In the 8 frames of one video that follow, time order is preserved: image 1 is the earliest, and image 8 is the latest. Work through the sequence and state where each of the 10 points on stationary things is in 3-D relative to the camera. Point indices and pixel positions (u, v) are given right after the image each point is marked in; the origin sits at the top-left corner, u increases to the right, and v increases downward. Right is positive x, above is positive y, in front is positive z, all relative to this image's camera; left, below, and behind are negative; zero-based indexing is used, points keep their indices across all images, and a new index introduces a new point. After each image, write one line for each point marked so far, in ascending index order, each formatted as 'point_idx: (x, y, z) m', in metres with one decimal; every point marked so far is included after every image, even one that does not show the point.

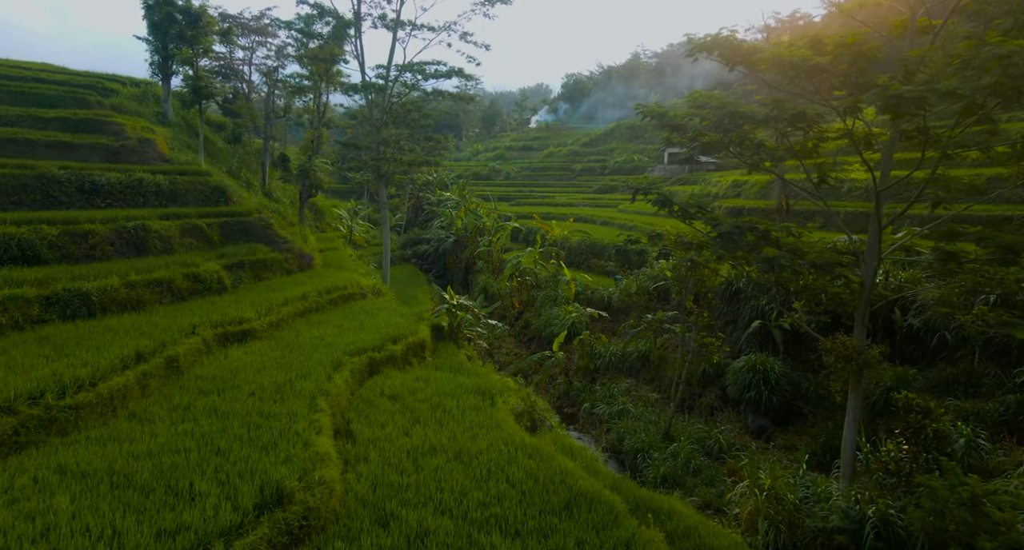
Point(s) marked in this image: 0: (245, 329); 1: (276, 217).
0: (-3.2, -0.7, +8.2) m
1: (-5.0, +1.2, +14.6) m
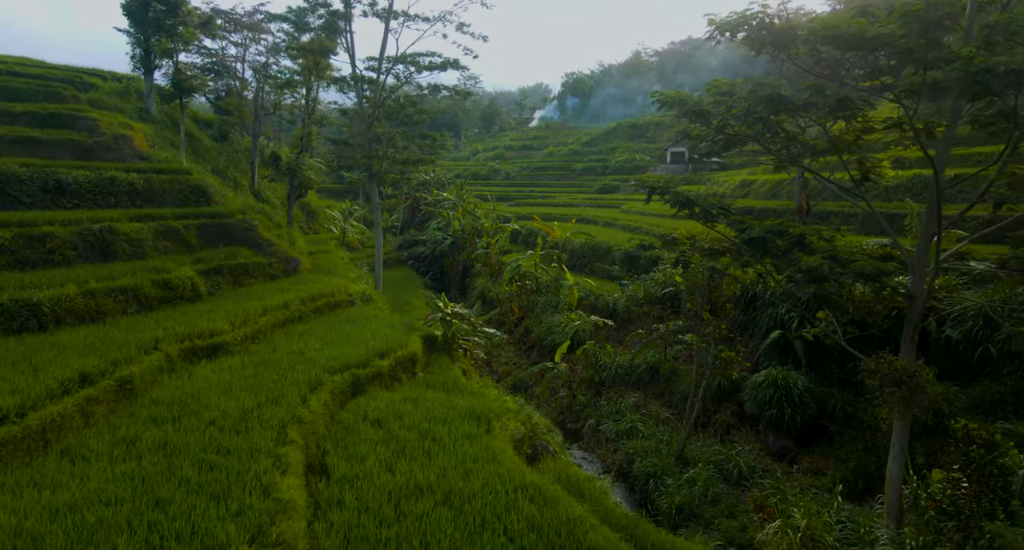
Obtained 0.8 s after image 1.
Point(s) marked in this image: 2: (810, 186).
0: (-3.2, -0.7, +7.4) m
1: (-5.0, +1.1, +13.8) m
2: (+4.4, +1.3, +10.0) m
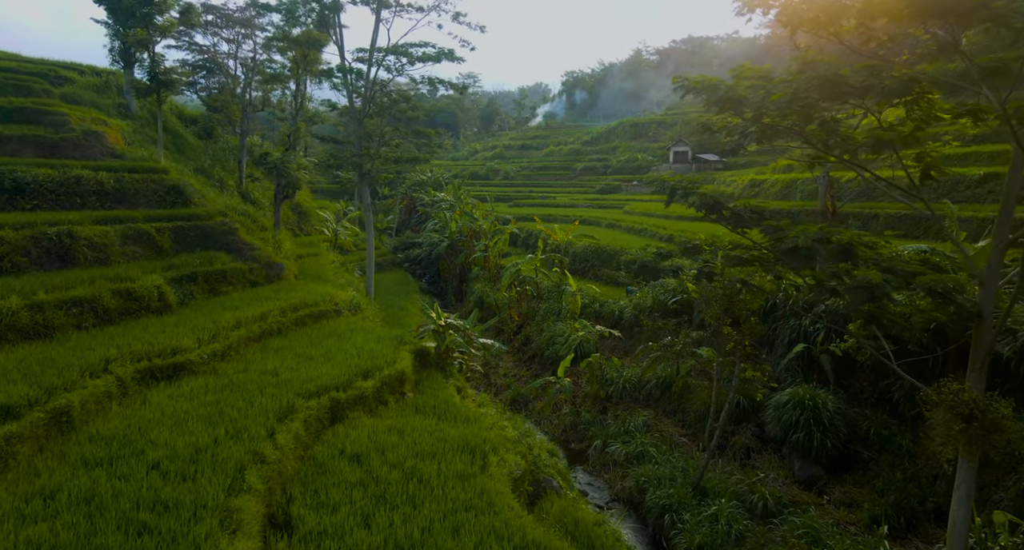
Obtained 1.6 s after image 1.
0: (-3.2, -0.8, +6.6) m
1: (-5.0, +1.0, +13.0) m
2: (+4.3, +1.2, +9.2) m
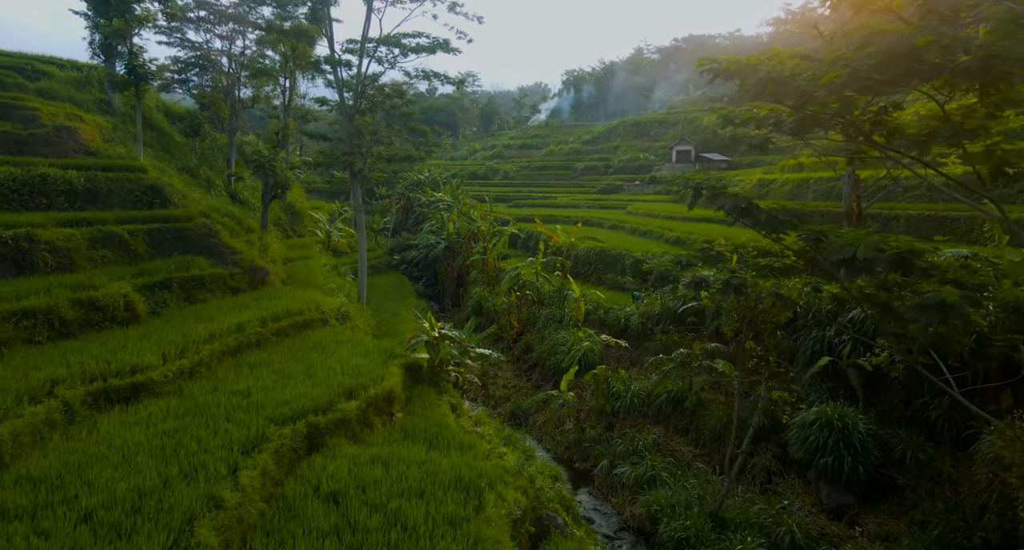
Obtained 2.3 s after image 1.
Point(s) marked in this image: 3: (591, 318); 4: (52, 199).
0: (-3.2, -0.9, +5.9) m
1: (-5.0, +1.0, +12.3) m
2: (+4.3, +1.1, +8.5) m
3: (+1.4, -0.7, +11.8) m
4: (-6.4, +1.1, +9.5) m
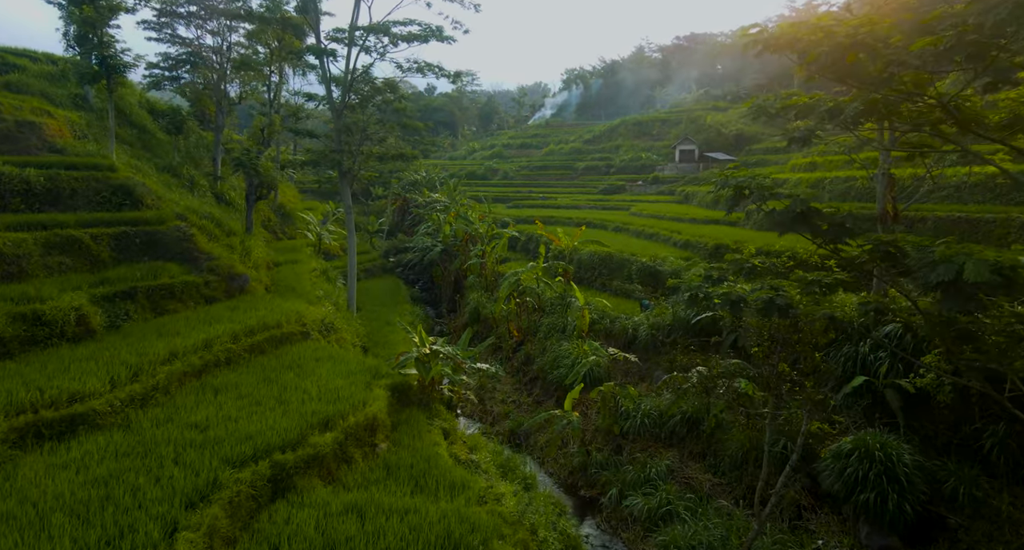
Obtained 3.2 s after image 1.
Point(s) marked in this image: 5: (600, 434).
0: (-3.2, -1.0, +5.0) m
1: (-5.1, +0.8, +11.5) m
2: (+4.3, +1.0, +7.7) m
3: (+1.3, -0.8, +11.0) m
4: (-6.4, +1.0, +8.7) m
5: (+1.1, -2.0, +8.8) m
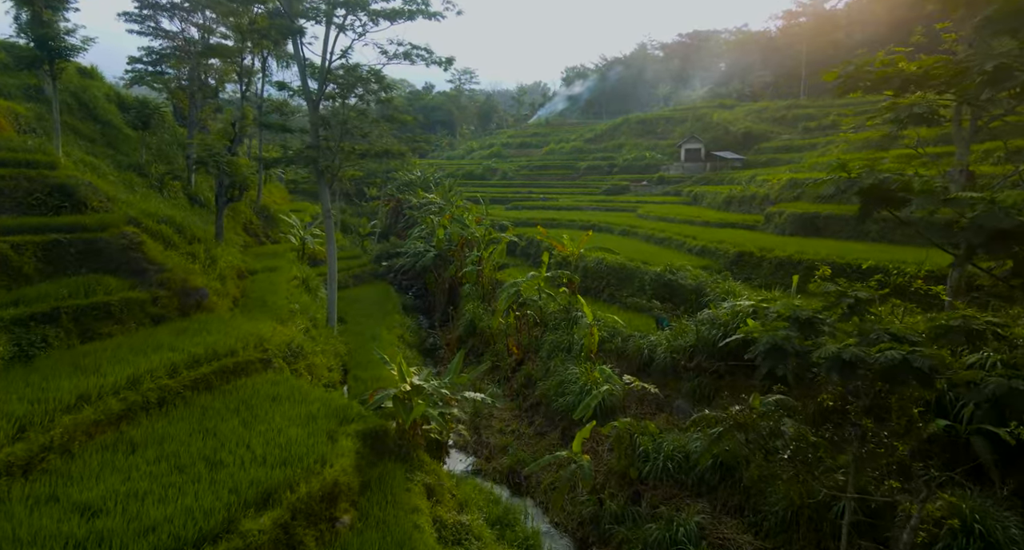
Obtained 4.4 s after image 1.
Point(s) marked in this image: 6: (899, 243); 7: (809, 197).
0: (-3.2, -1.2, +3.7) m
1: (-5.1, +0.7, +10.1) m
2: (+4.3, +0.8, +6.4) m
3: (+1.3, -1.0, +9.6) m
4: (-6.4, +0.8, +7.3) m
5: (+1.1, -2.2, +7.4) m
6: (+6.4, +0.5, +11.3) m
7: (+6.2, +1.7, +14.2) m
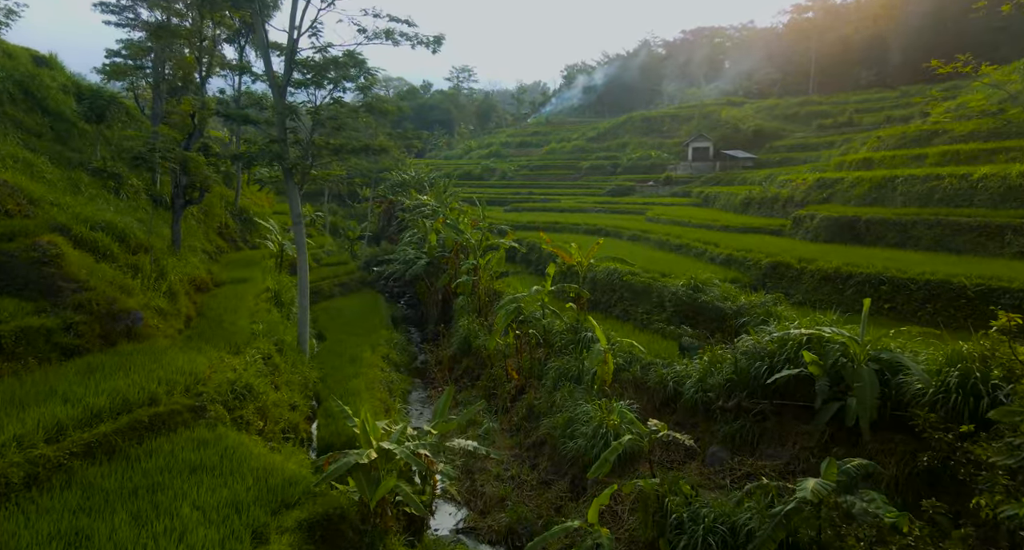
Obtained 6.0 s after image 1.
0: (-3.2, -1.4, +2.2) m
1: (-5.1, +0.5, +8.6) m
2: (+4.3, +0.6, +4.8) m
3: (+1.3, -1.2, +8.1) m
4: (-6.4, +0.6, +5.8) m
5: (+1.1, -2.4, +5.9) m
6: (+6.4, +0.3, +9.8) m
7: (+6.2, +1.5, +12.7) m
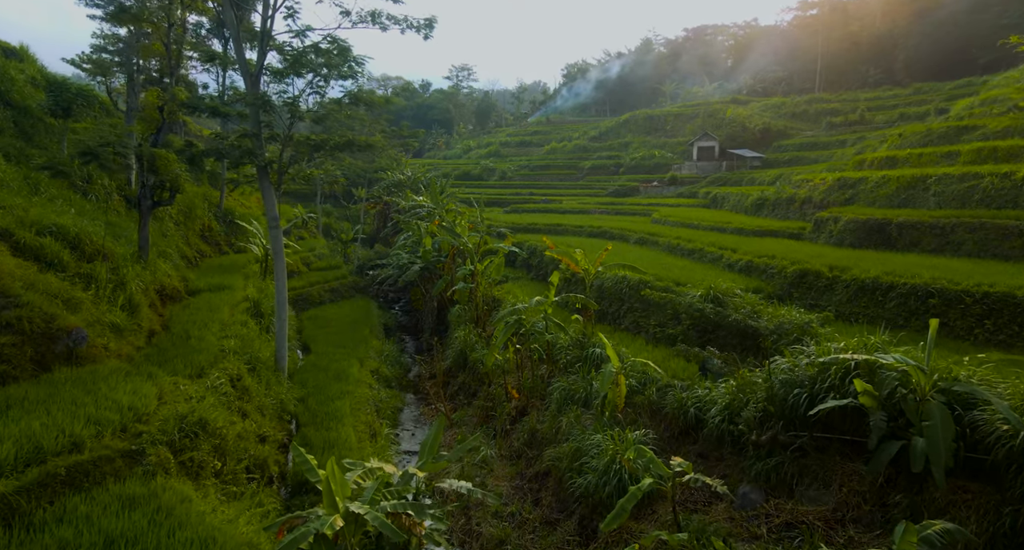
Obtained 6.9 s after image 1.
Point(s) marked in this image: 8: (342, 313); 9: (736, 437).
0: (-3.2, -1.5, +1.2) m
1: (-5.1, +0.3, +7.6) m
2: (+4.3, +0.5, +3.9) m
3: (+1.3, -1.3, +7.1) m
4: (-6.4, +0.5, +4.8) m
5: (+1.1, -2.5, +4.9) m
6: (+6.4, +0.2, +8.8) m
7: (+6.2, +1.4, +11.7) m
8: (-3.5, -0.8, +14.1) m
9: (+2.1, -1.5, +6.3) m
